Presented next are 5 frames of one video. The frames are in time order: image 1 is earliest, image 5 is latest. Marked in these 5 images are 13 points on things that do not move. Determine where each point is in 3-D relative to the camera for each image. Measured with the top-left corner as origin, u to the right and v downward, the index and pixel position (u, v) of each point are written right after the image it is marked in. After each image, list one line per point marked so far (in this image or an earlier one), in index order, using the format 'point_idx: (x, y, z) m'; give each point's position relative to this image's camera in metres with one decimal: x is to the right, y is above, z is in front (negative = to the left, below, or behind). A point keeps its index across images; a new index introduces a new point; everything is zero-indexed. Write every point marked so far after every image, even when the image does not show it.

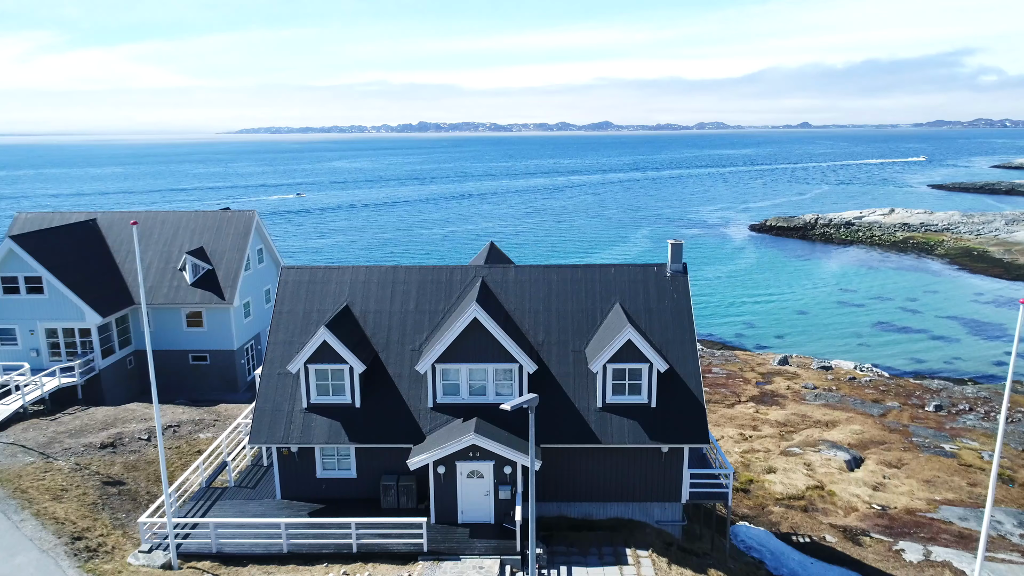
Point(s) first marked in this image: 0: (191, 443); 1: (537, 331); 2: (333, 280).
0: (-9.4, -4.5, +19.3) m
1: (+0.6, -1.0, +14.7) m
2: (-4.2, +0.2, +15.5) m
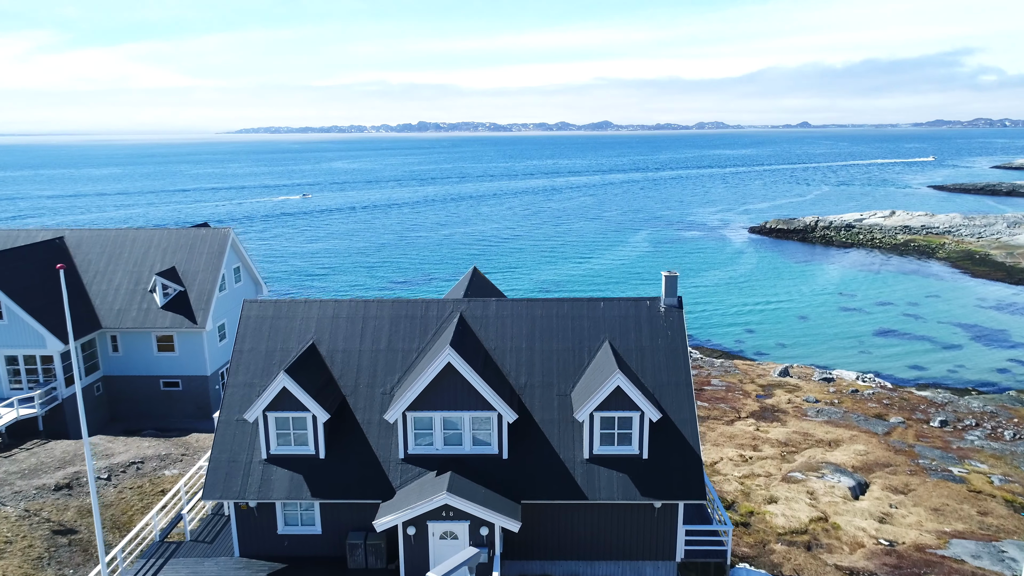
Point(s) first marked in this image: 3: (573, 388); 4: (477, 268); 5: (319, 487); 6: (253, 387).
0: (-9.8, -5.3, +18.1) m
1: (+0.1, -1.8, +13.5) m
2: (-4.6, -0.6, +14.3) m
3: (+1.2, -2.0, +13.3) m
4: (-1.0, +0.5, +18.8) m
5: (-3.7, -3.8, +12.6) m
6: (-5.3, -2.1, +13.6) m
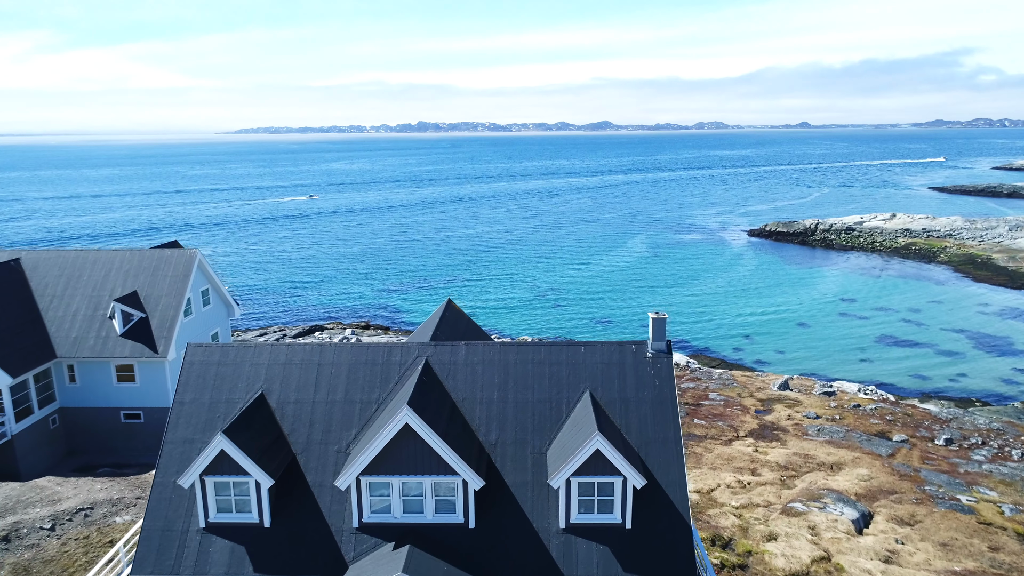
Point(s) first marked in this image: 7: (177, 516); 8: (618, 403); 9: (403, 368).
0: (-10.4, -6.2, +16.7) m
1: (-0.4, -2.6, +12.2) m
2: (-5.2, -1.5, +13.0) m
3: (+0.7, -2.8, +12.0) m
4: (-1.6, -0.3, +17.5) m
5: (-4.3, -4.6, +11.2) m
6: (-5.9, -2.9, +12.2) m
7: (-5.9, -4.0, +11.6) m
8: (+2.0, -2.2, +12.3) m
9: (-2.1, -1.5, +12.8) m
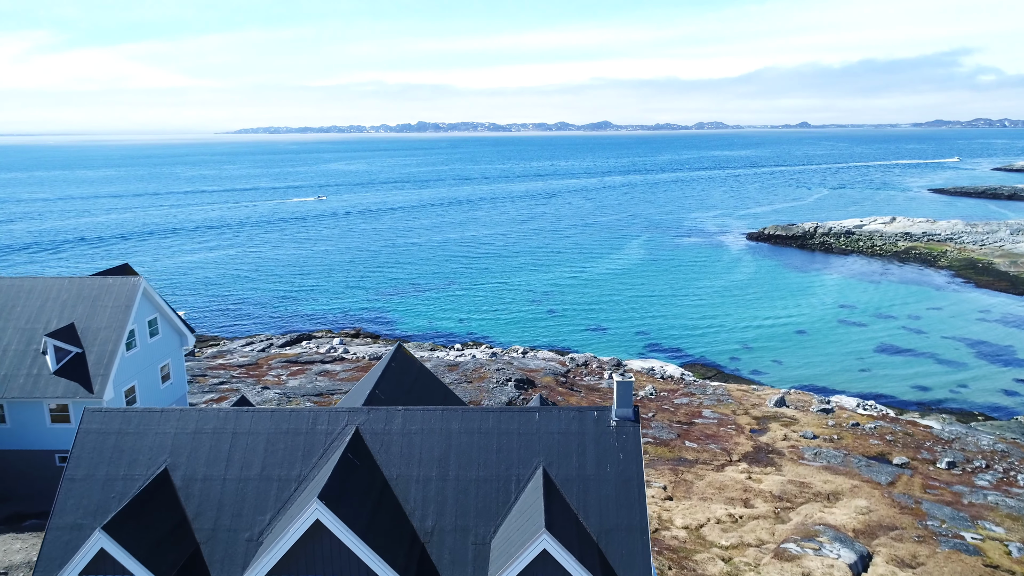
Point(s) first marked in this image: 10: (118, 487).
0: (-11.3, -7.1, +15.0) m
1: (-1.4, -3.6, +10.5) m
2: (-6.2, -2.4, +11.3) m
3: (-0.3, -3.8, +10.3) m
4: (-2.6, -1.3, +15.8) m
5: (-5.2, -5.6, +9.5) m
6: (-6.9, -3.9, +10.5) m
7: (-6.9, -5.0, +9.9) m
8: (+1.0, -3.1, +10.7) m
9: (-3.1, -2.5, +11.1) m
10: (-6.4, -3.3, +10.8) m
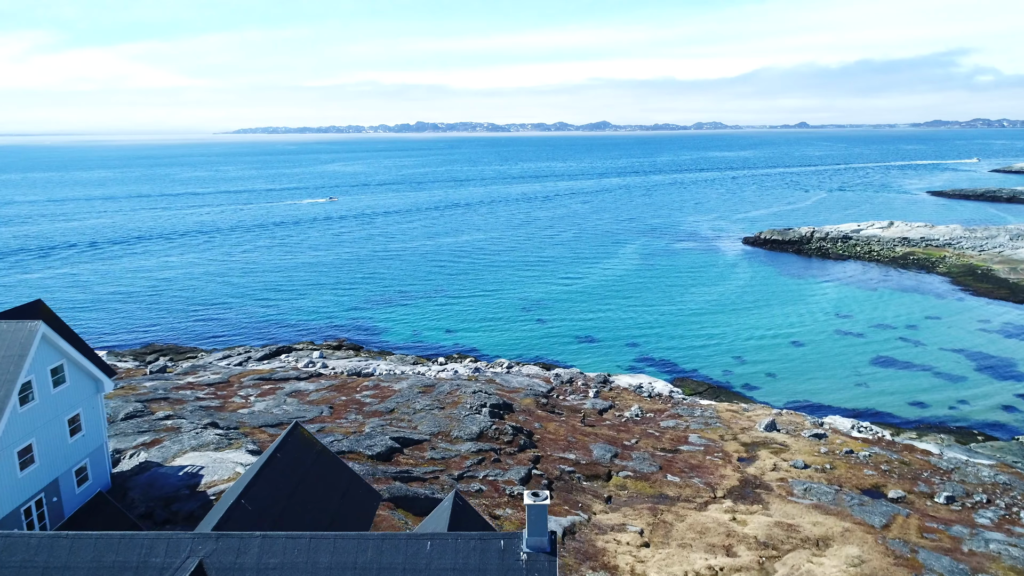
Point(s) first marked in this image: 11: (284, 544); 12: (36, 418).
0: (-12.9, -8.4, +12.7) m
1: (-2.9, -4.9, +8.2) m
2: (-7.7, -3.7, +8.9) m
3: (-1.8, -5.1, +8.0) m
4: (-4.1, -2.6, +13.5) m
5: (-6.8, -6.9, +7.2) m
6: (-8.4, -5.2, +8.2) m
7: (-8.4, -6.3, +7.6) m
8: (-0.5, -4.4, +8.3) m
9: (-4.6, -3.8, +8.8) m
10: (-8.0, -4.6, +8.5) m
11: (-3.1, -3.4, +9.0) m
12: (-13.5, -3.7, +18.8) m
